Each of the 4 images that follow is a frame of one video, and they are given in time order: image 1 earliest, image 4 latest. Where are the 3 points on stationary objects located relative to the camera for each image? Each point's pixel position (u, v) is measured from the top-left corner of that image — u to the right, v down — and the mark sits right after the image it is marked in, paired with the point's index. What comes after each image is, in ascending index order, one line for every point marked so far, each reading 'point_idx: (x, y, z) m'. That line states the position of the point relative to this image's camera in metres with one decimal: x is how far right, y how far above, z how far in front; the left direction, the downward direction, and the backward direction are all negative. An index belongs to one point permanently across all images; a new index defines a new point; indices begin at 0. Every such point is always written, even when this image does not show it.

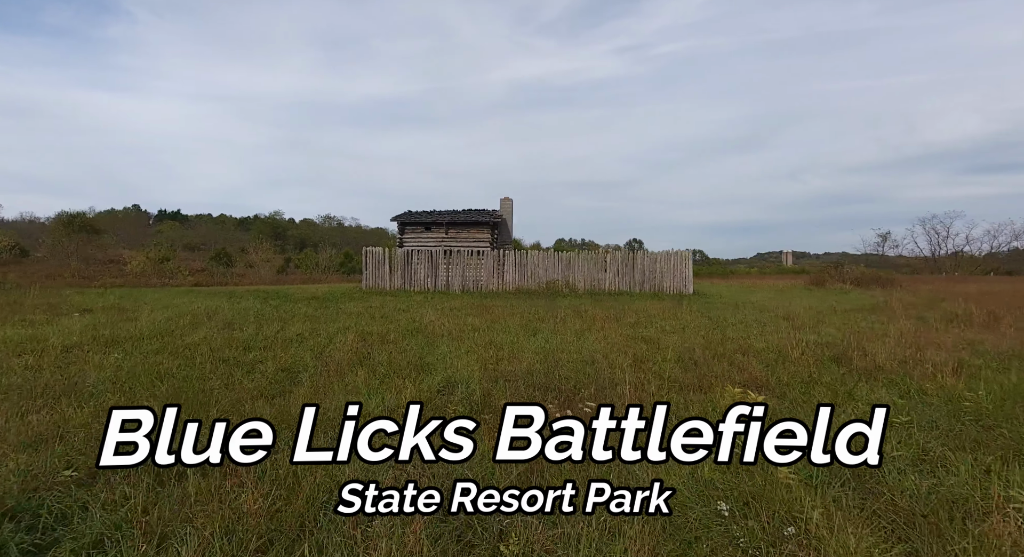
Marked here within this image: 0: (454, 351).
0: (-0.7, -0.8, +6.5) m
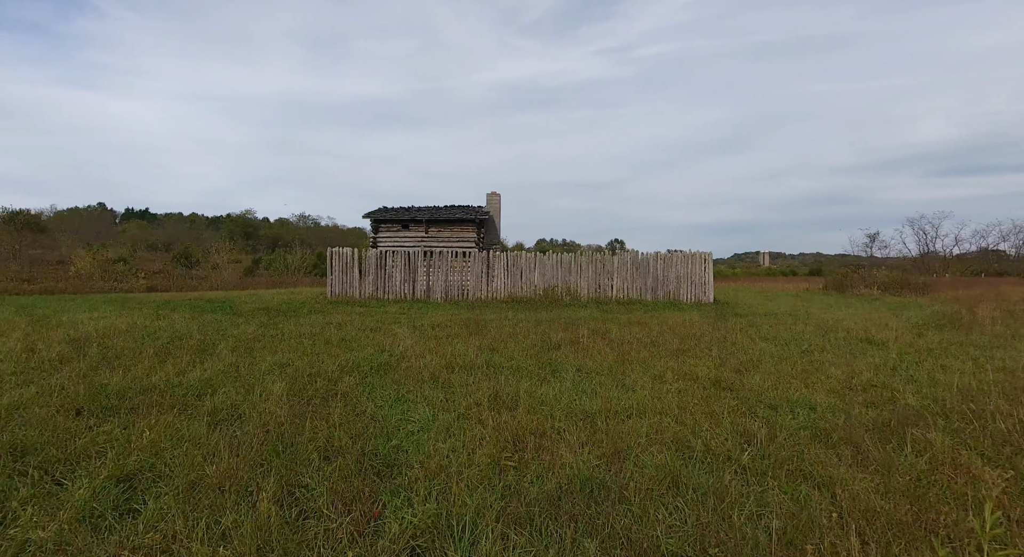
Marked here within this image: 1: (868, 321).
0: (-0.6, -1.0, +4.2) m
1: (+6.3, -0.8, +9.4) m
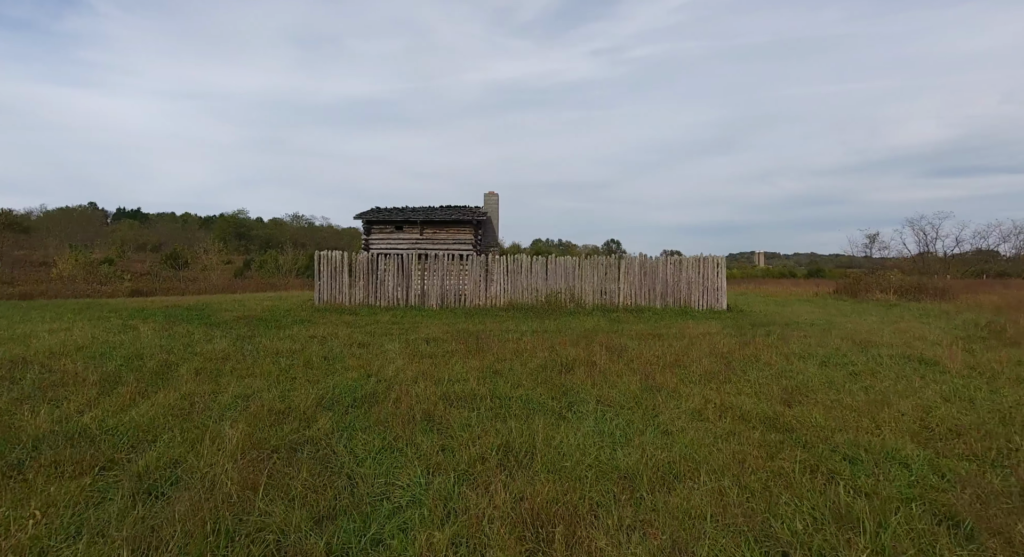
0: (-0.5, -1.1, +3.3) m
1: (+6.4, -0.9, +8.6) m
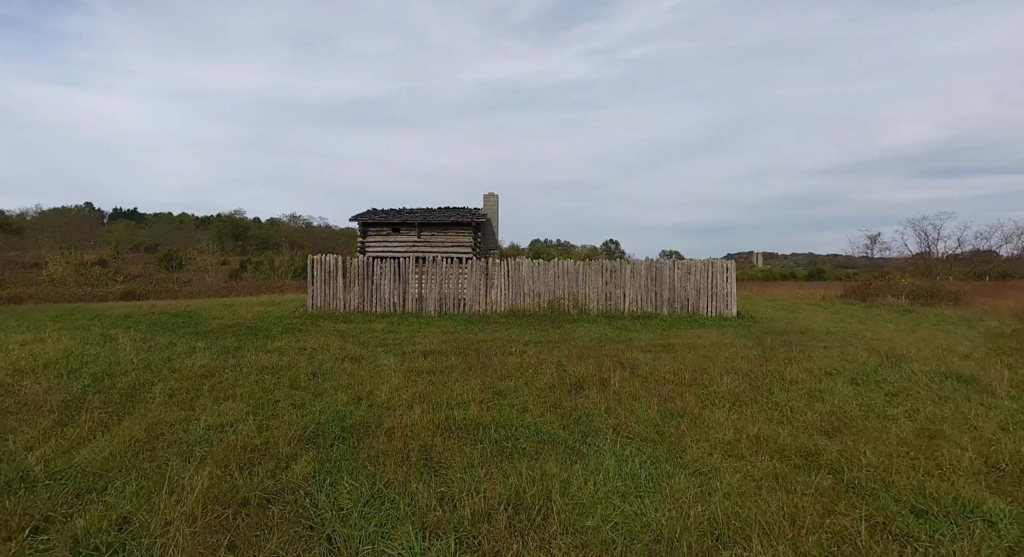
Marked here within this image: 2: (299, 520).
0: (-0.4, -1.2, +2.8) m
1: (+6.4, -1.0, +8.2) m
2: (-1.1, -1.2, +2.7) m
